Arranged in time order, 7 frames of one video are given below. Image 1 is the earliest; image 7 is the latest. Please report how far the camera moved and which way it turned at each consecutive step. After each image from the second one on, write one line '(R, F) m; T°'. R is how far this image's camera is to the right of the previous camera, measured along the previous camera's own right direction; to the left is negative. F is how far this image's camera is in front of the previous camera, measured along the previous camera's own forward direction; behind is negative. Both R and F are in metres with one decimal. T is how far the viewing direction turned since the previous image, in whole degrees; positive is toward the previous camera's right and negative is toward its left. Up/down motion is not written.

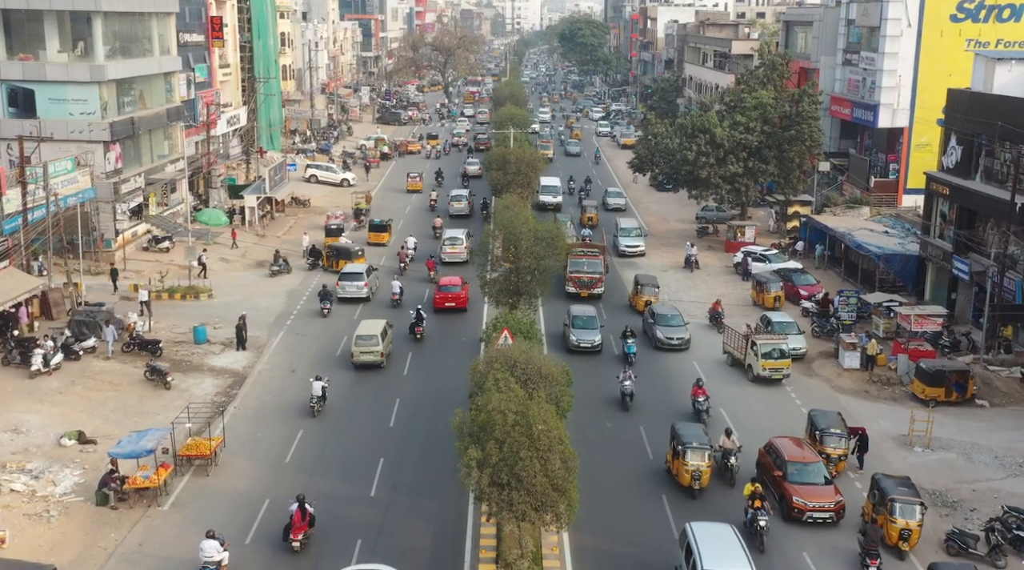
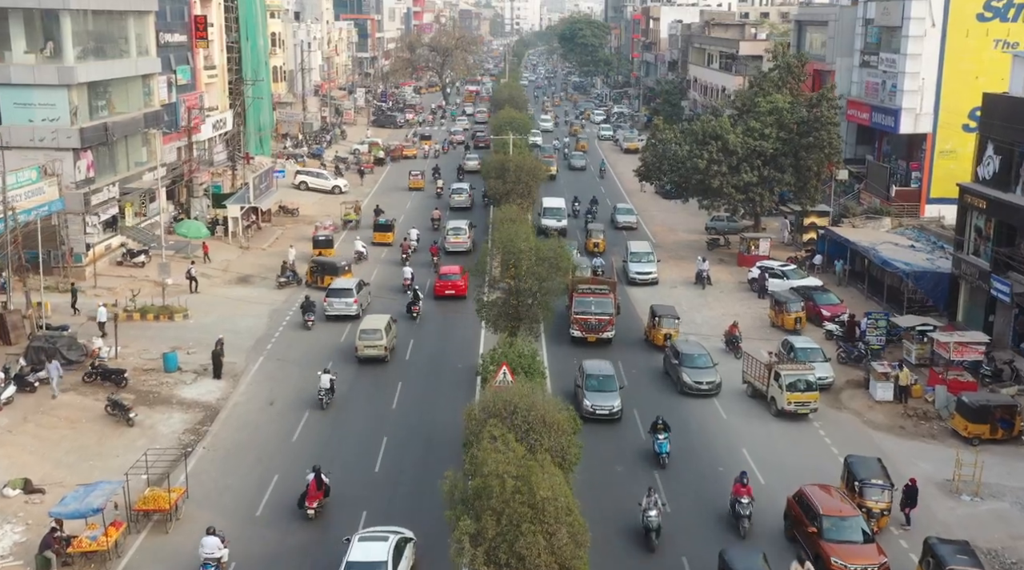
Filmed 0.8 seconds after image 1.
(0.0, +3.5) m; 0°
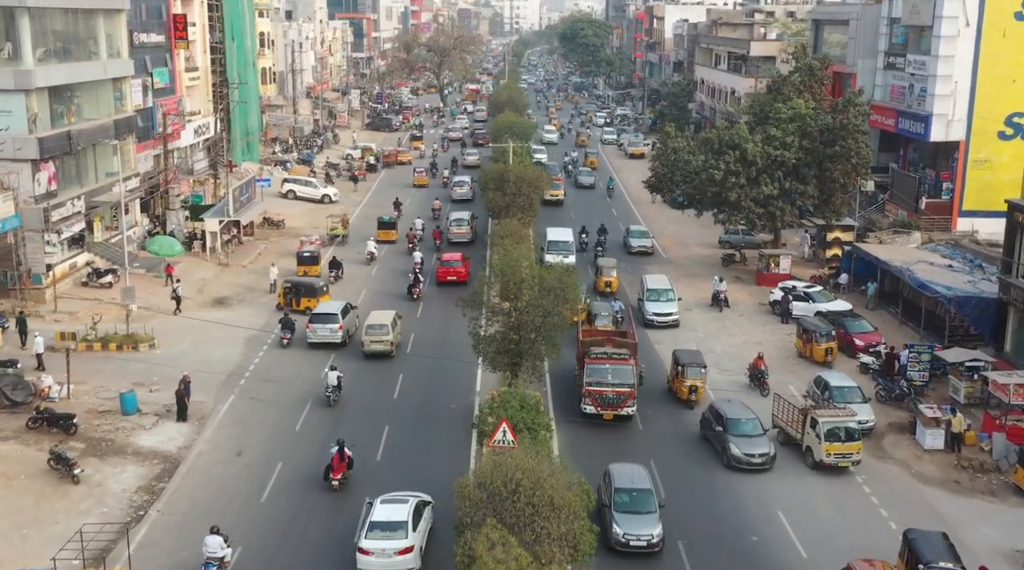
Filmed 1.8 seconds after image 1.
(0.0, +4.2) m; 0°
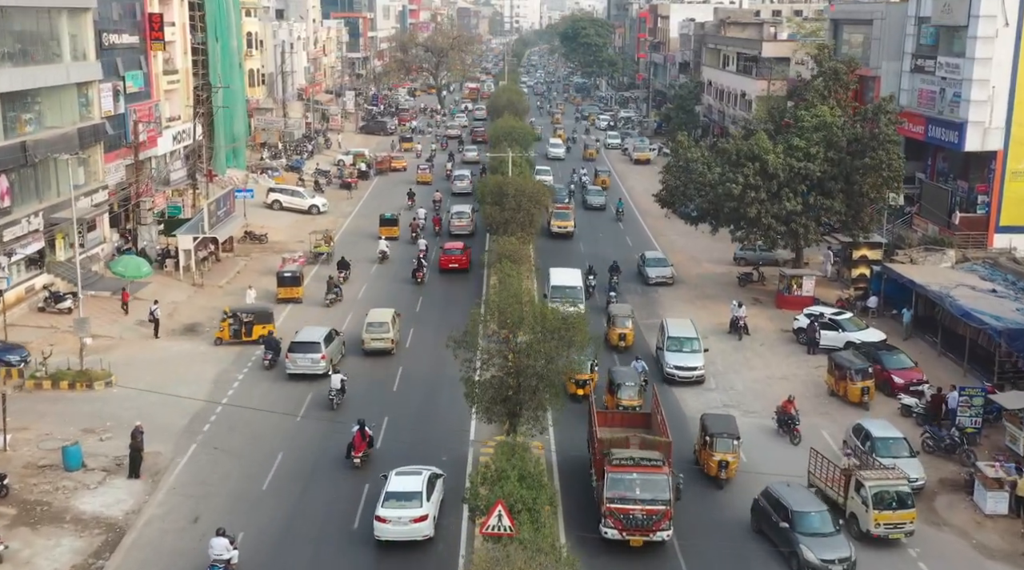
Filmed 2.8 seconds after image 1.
(+0.1, +4.2) m; 0°
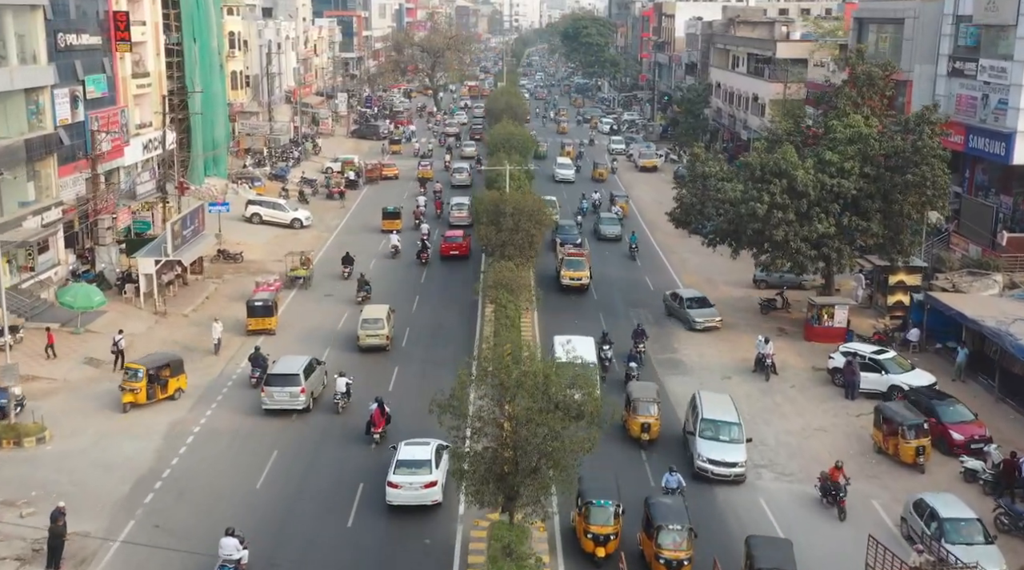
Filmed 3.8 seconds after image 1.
(+0.1, +4.9) m; 0°
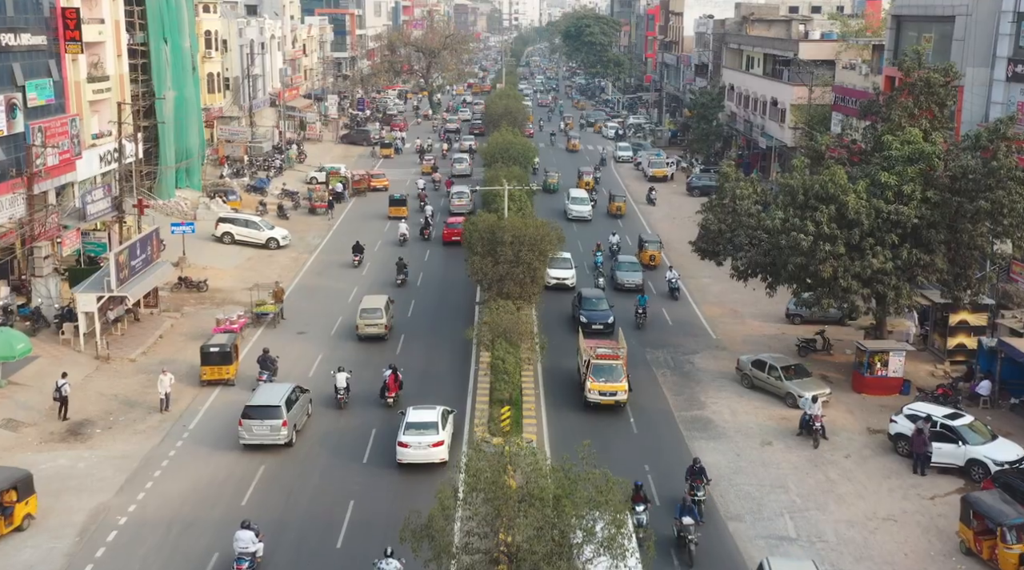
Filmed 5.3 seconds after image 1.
(0.0, +6.1) m; 0°
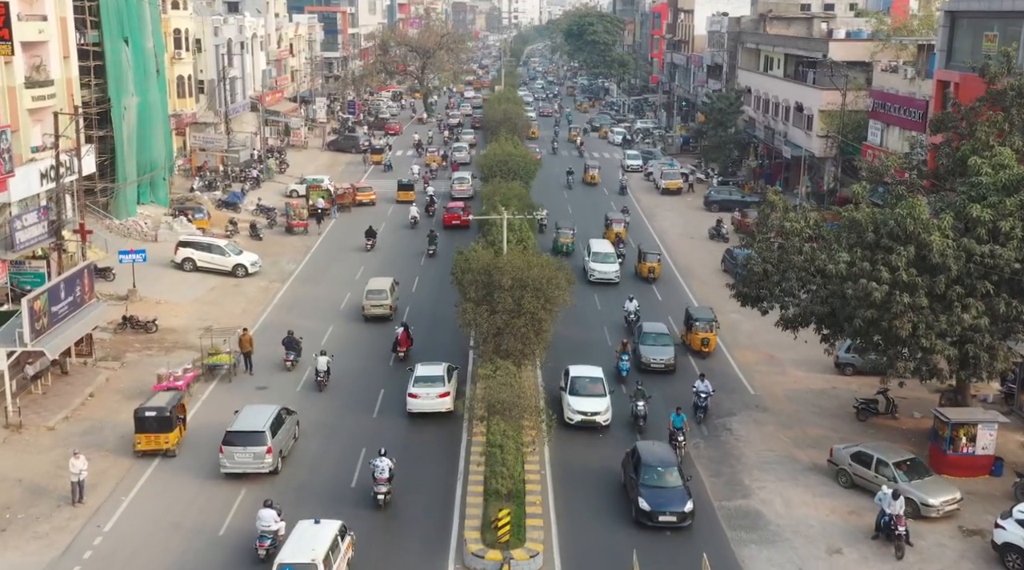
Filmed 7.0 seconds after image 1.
(0.0, +6.7) m; 0°
